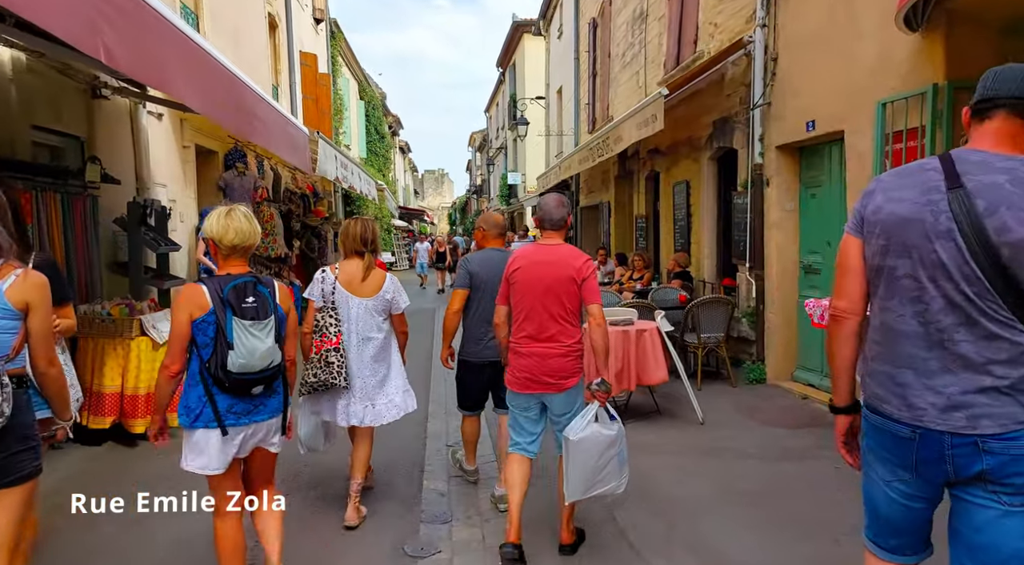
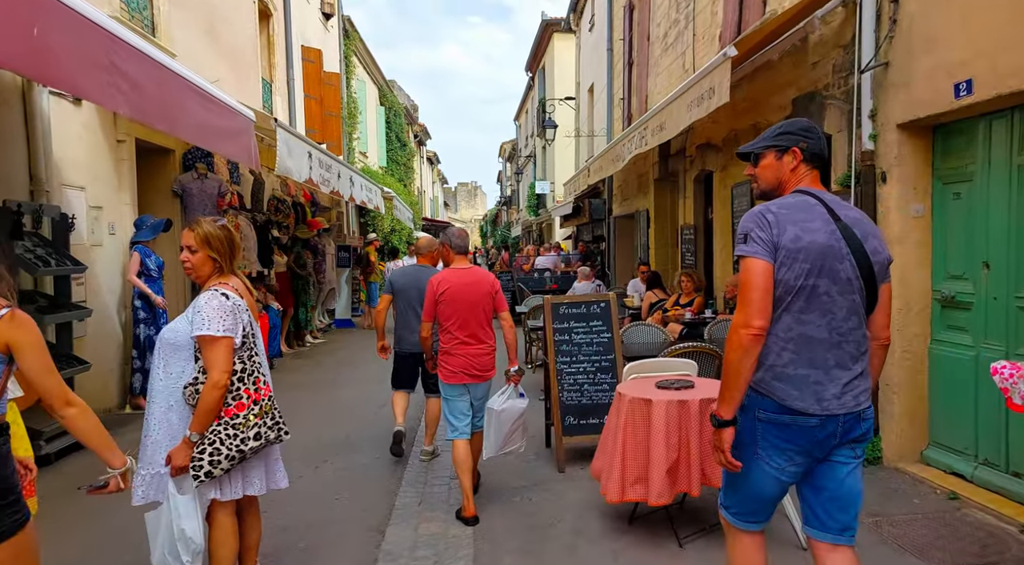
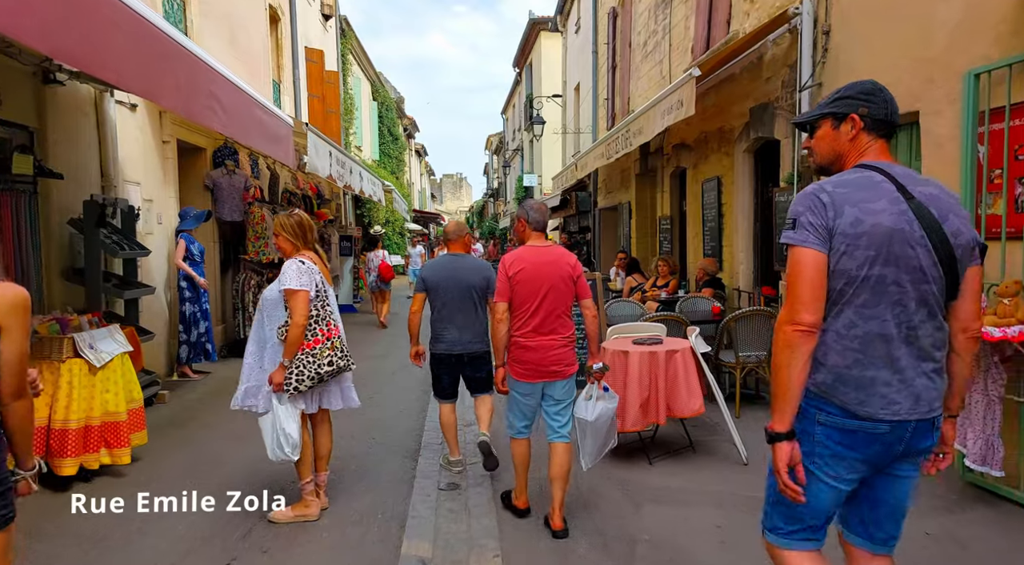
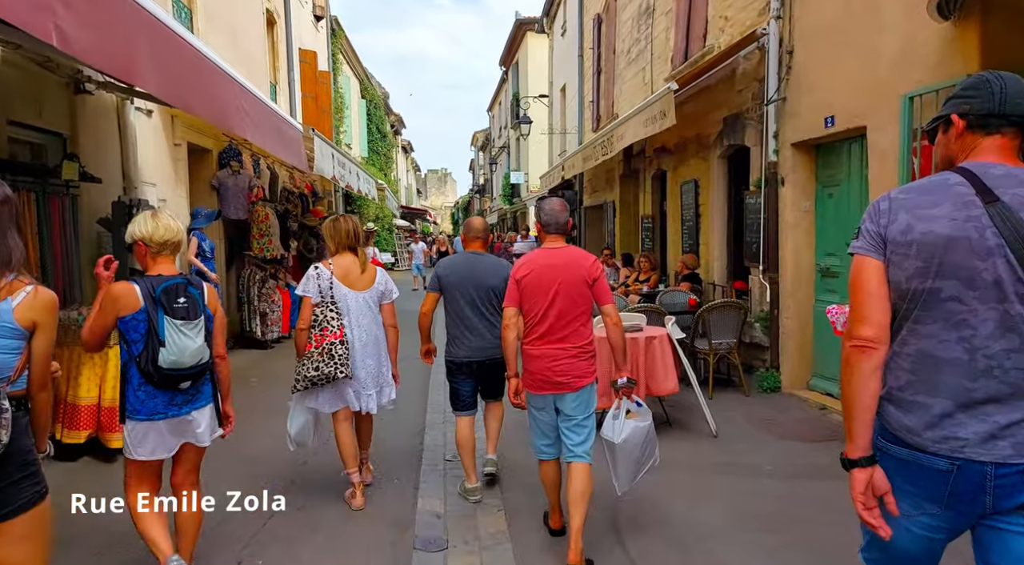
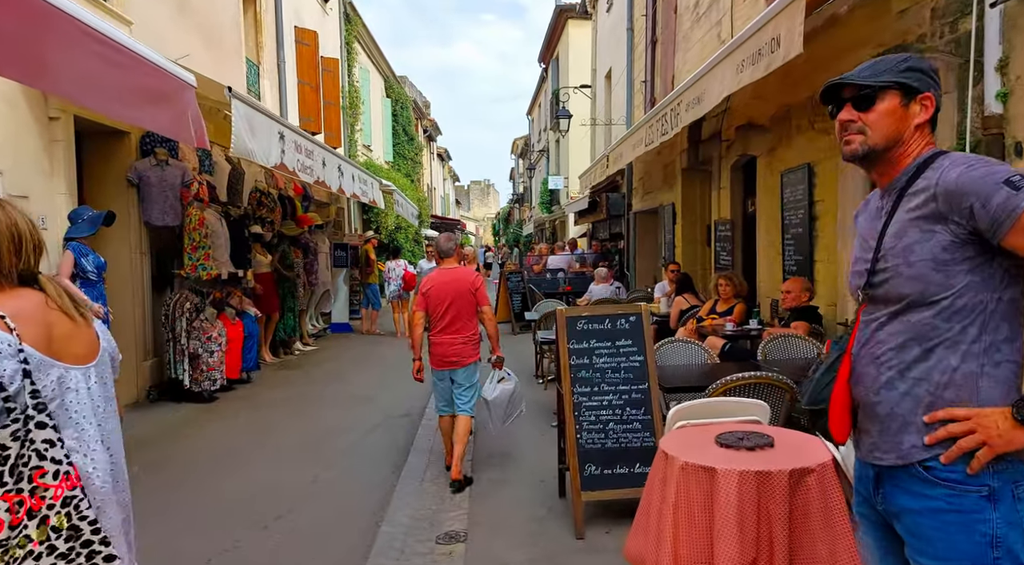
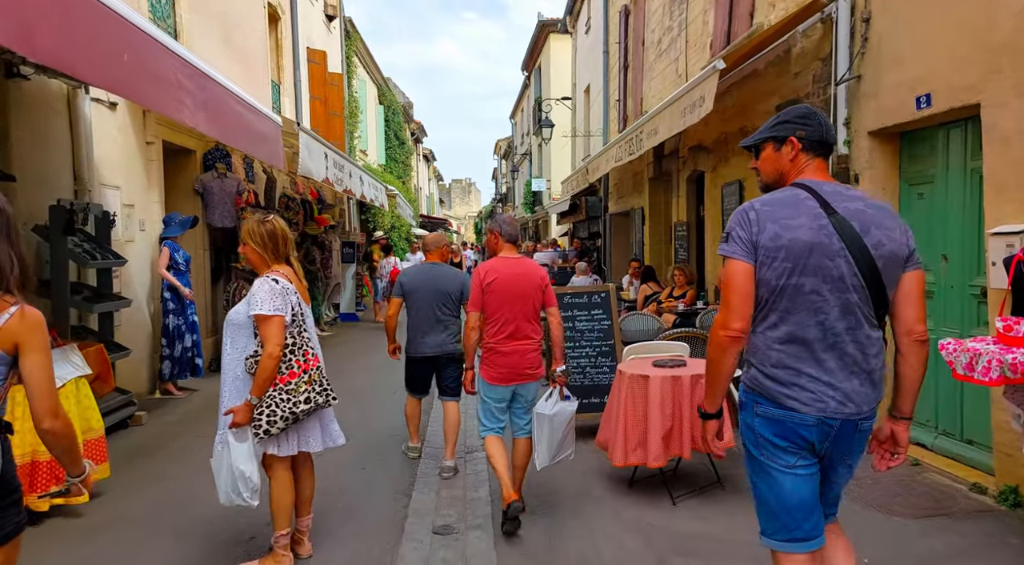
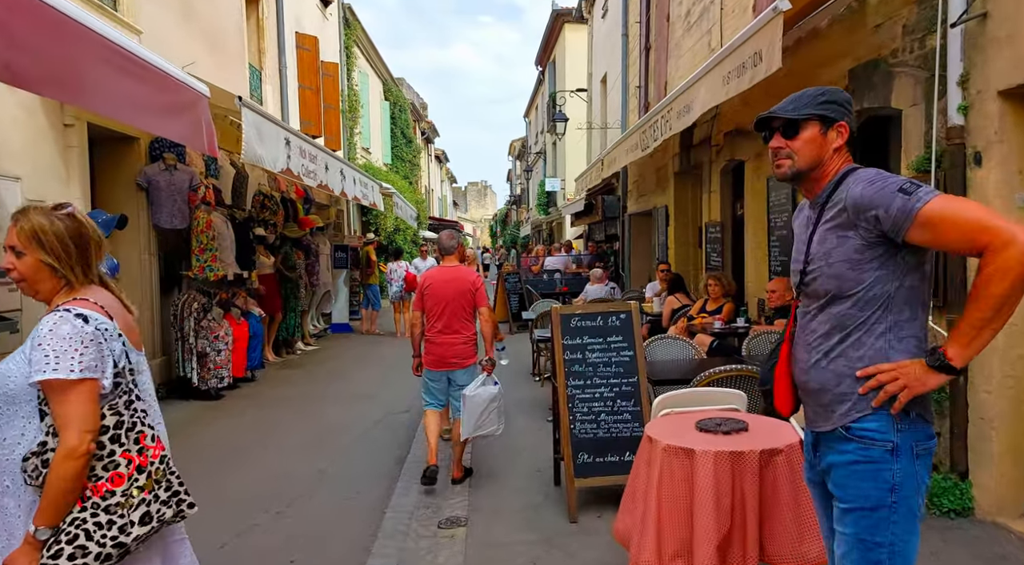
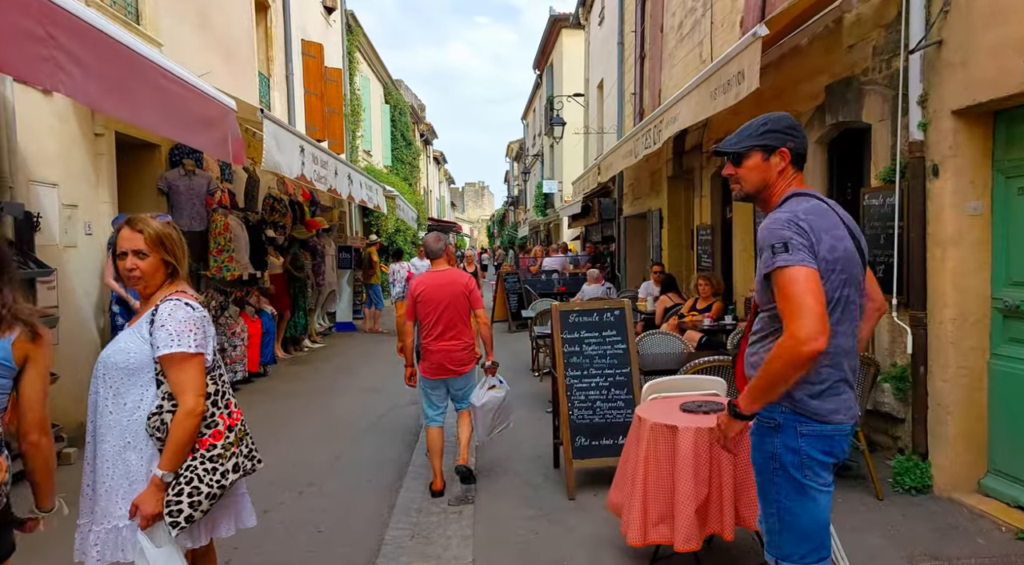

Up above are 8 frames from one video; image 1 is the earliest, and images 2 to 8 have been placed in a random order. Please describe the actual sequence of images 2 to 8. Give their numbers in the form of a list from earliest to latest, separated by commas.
4, 3, 6, 2, 8, 7, 5
